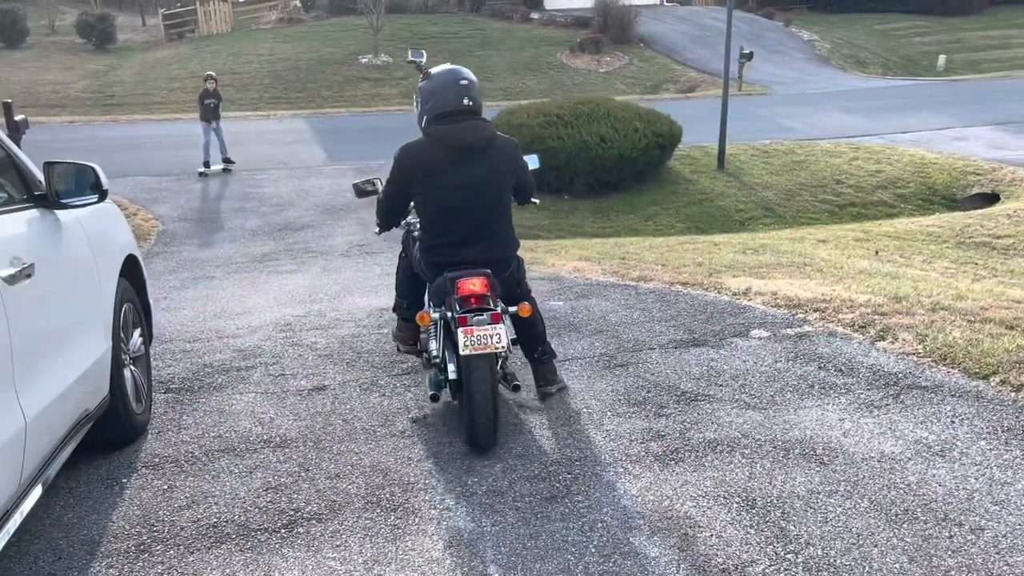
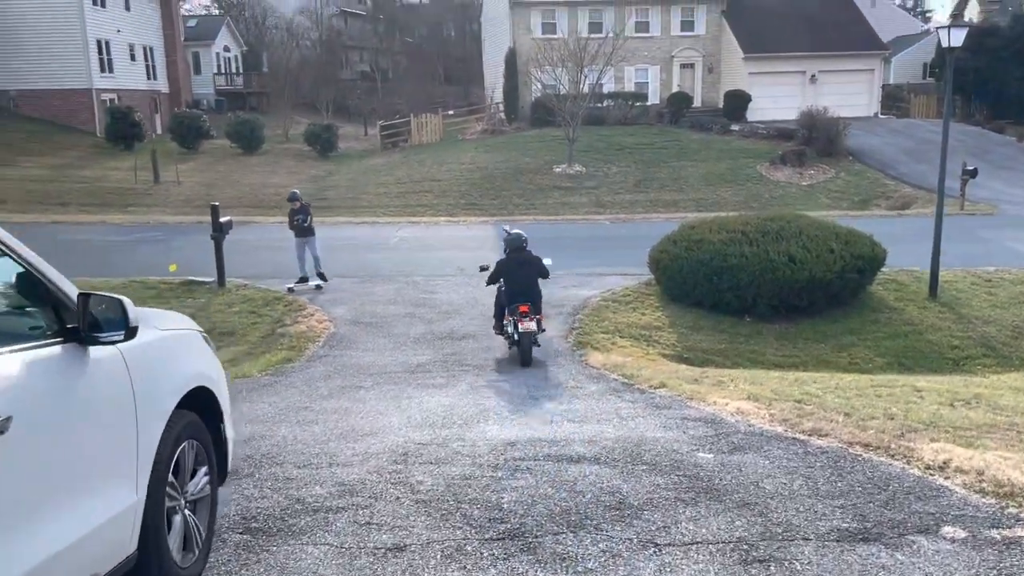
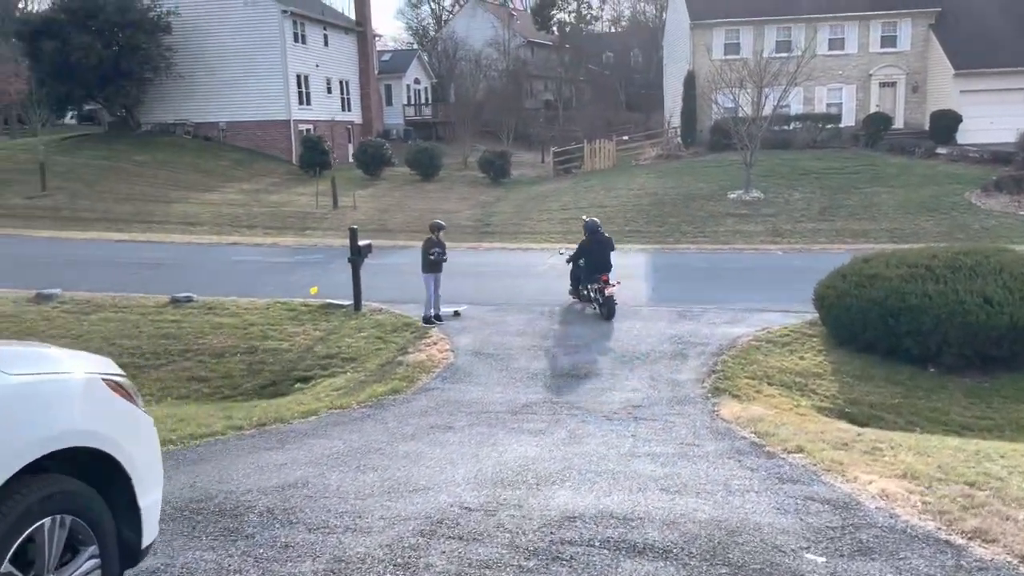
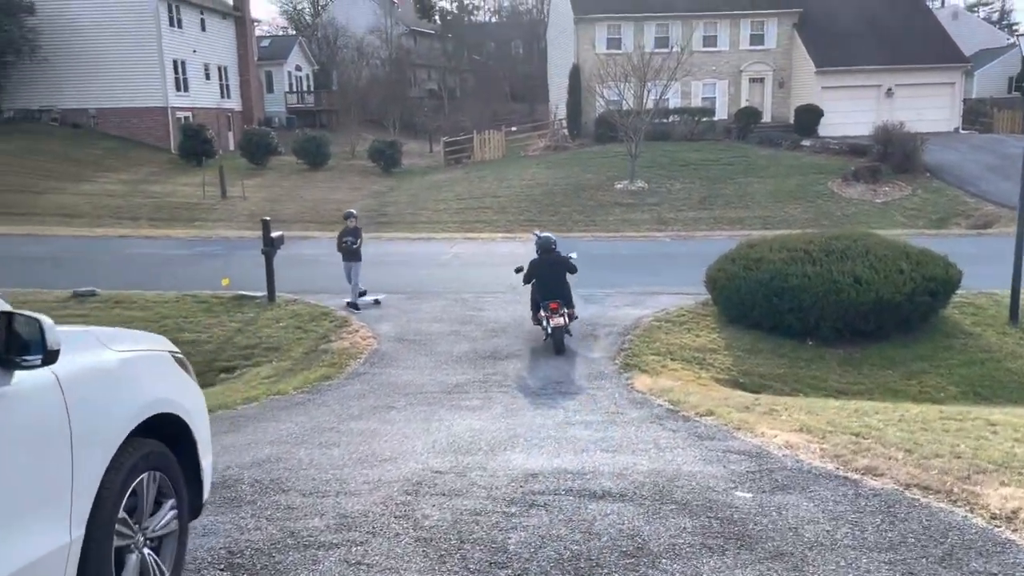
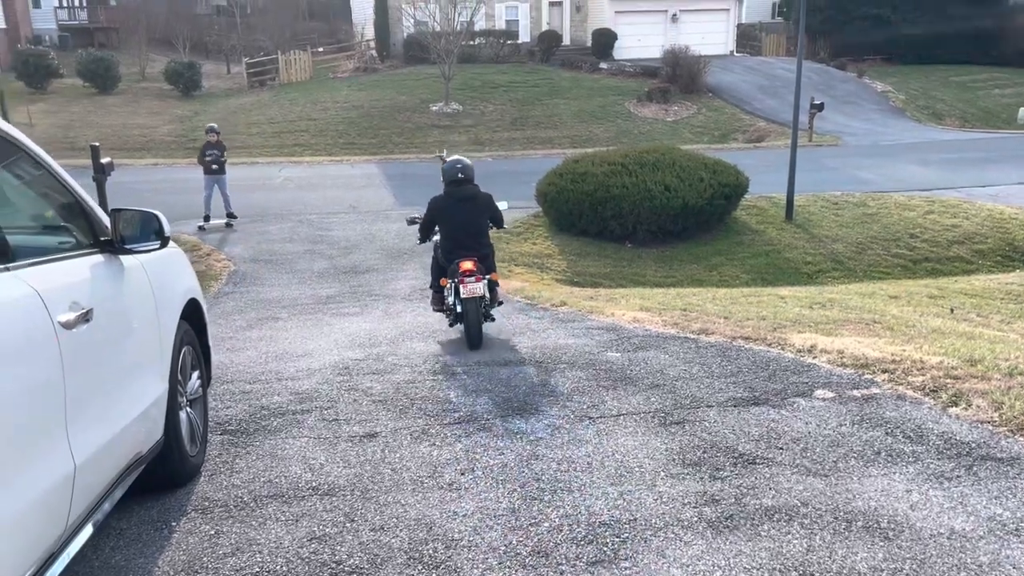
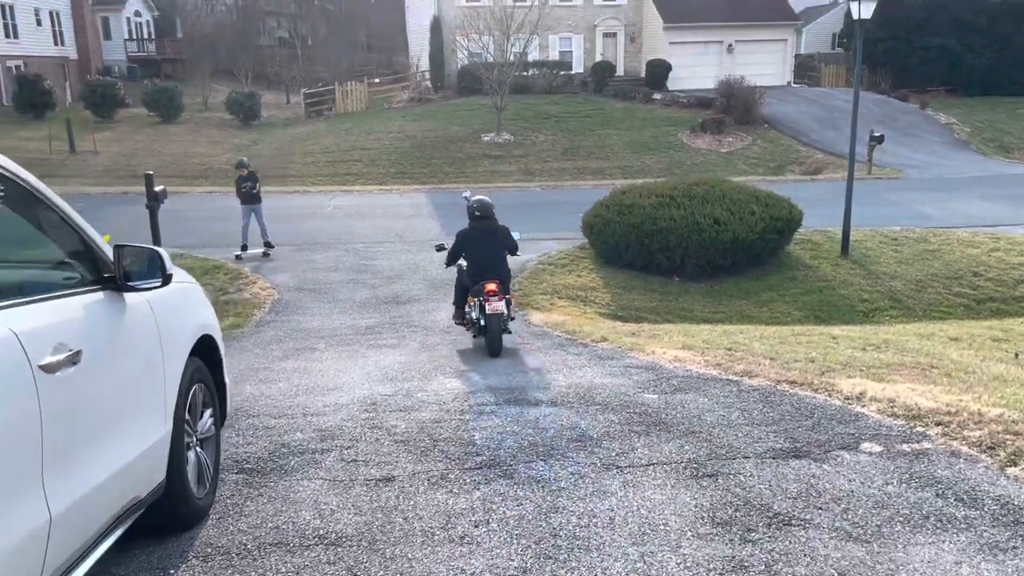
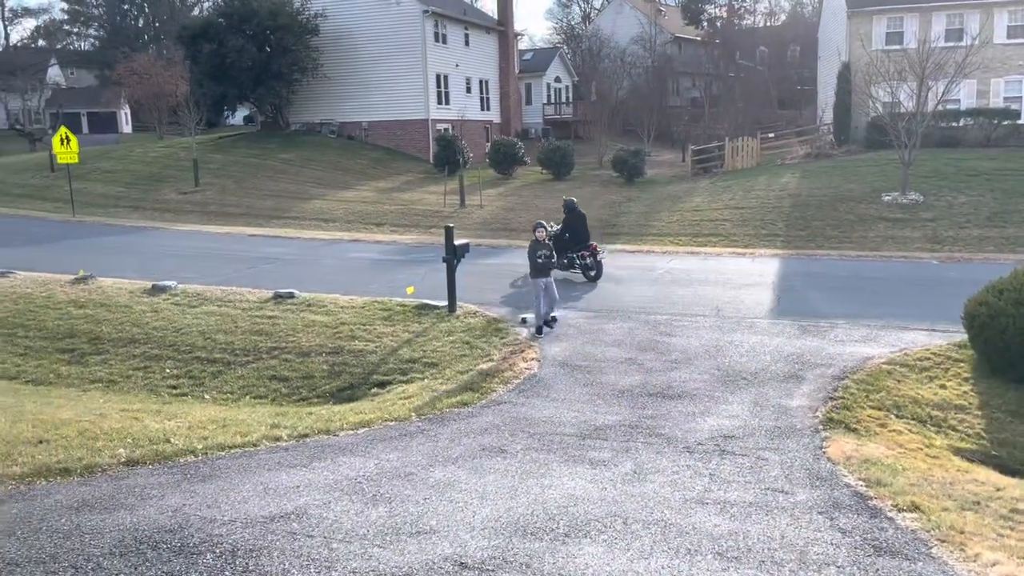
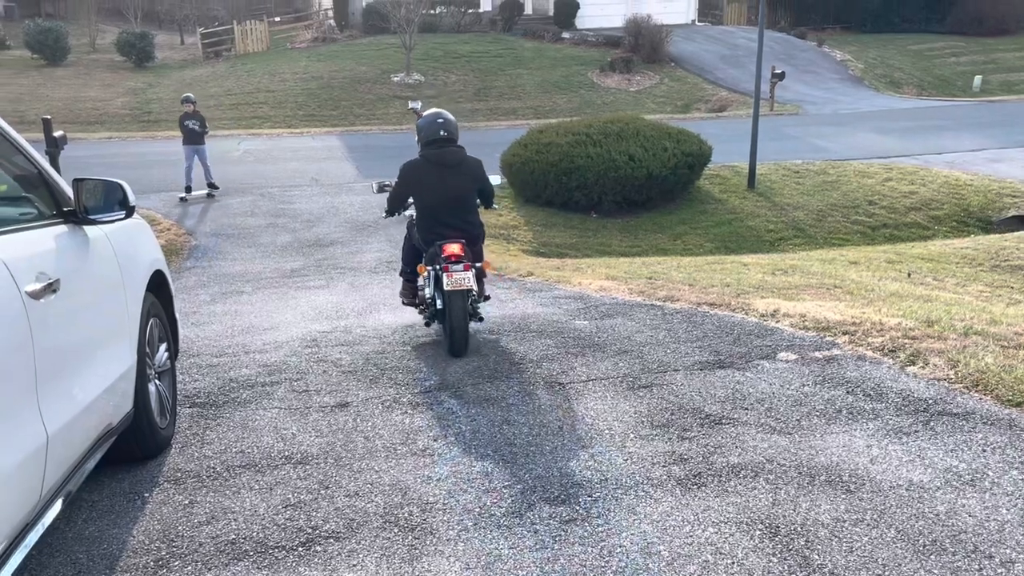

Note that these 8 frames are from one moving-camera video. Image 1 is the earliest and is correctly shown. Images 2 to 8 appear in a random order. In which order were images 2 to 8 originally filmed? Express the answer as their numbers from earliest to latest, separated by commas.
8, 5, 6, 2, 4, 3, 7
